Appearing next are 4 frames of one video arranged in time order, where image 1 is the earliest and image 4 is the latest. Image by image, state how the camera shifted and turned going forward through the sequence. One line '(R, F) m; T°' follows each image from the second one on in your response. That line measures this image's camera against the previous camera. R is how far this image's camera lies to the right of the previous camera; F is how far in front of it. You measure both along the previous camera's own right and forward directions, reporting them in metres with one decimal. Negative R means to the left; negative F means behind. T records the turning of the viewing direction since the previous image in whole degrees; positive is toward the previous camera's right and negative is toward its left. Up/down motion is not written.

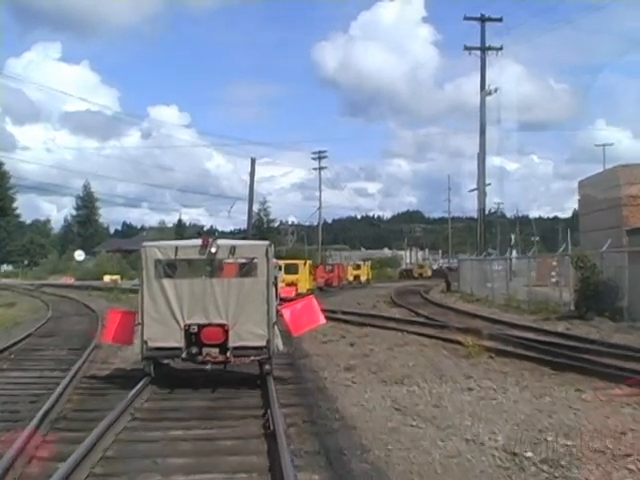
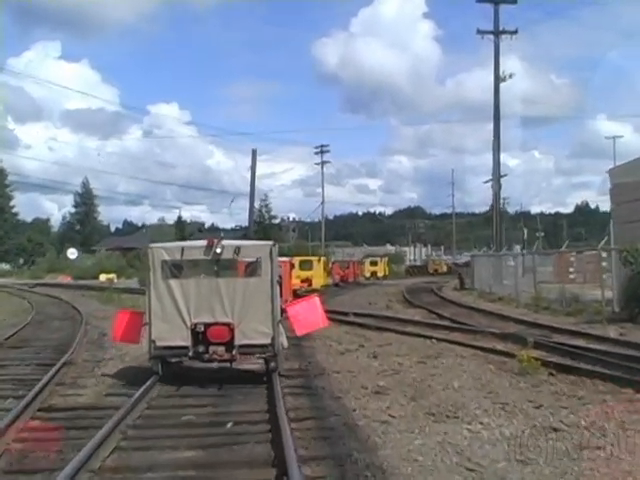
(-0.3, +3.5) m; 0°
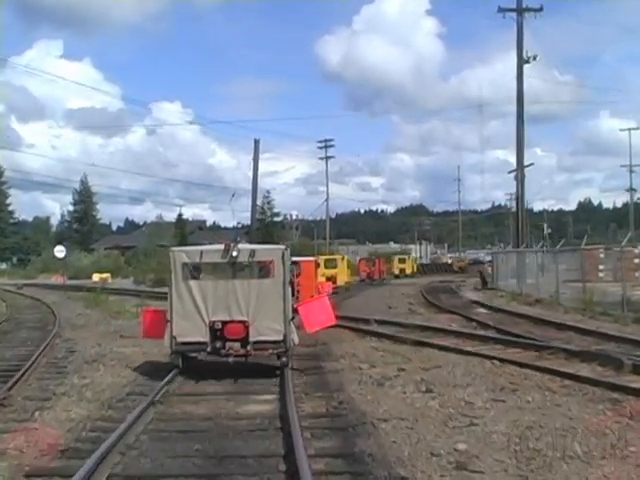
(-0.4, +5.0) m; 0°
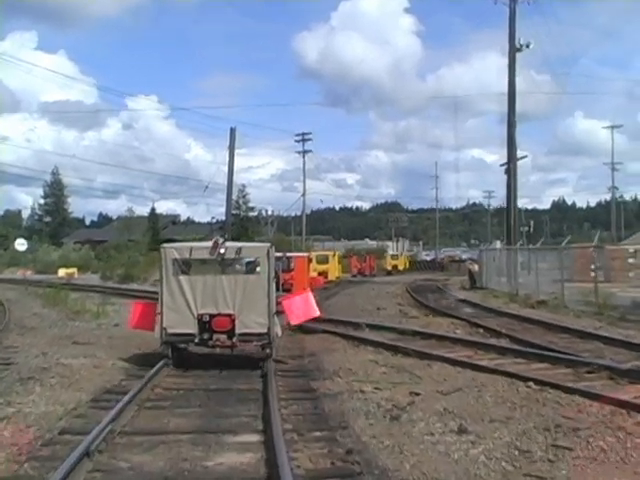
(-0.3, +3.3) m; +1°
